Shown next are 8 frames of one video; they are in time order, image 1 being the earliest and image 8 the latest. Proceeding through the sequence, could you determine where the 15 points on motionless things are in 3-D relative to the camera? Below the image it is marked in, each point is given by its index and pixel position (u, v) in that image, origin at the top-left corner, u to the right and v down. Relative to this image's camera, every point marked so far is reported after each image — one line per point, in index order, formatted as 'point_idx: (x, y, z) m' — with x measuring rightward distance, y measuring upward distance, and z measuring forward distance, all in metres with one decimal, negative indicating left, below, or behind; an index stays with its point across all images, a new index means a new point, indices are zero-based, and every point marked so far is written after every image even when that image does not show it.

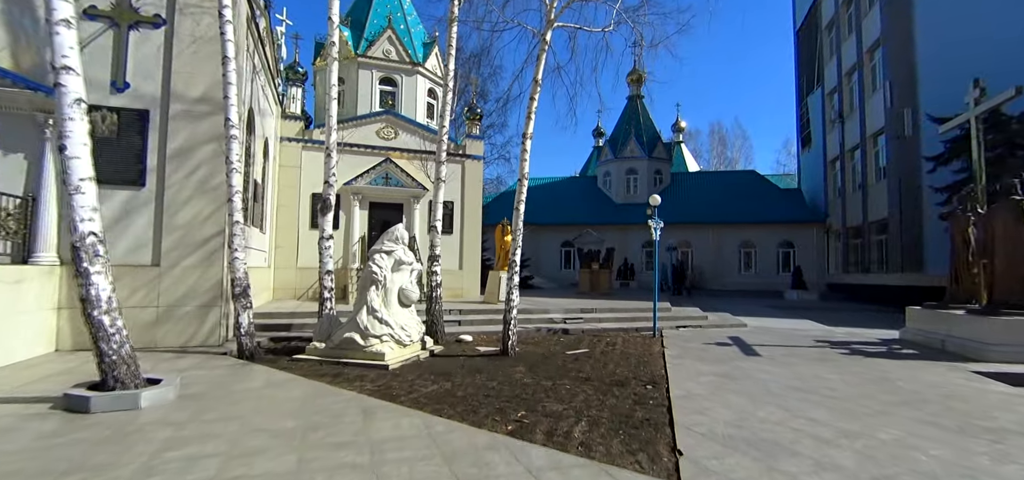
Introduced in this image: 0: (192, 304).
0: (-4.8, -1.0, +7.2) m
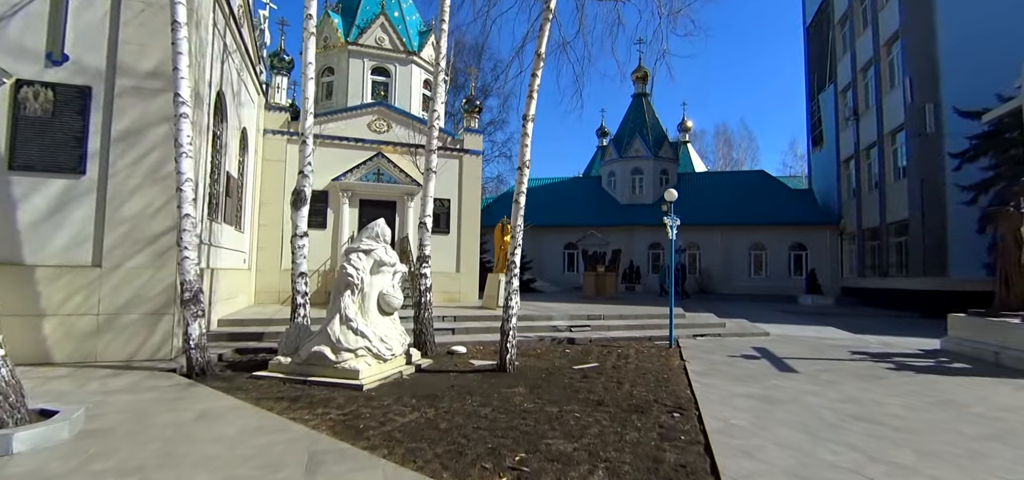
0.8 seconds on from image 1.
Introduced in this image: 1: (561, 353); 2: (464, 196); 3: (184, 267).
0: (-4.8, -0.9, +6.2) m
1: (+0.8, -1.9, +8.1) m
2: (-1.5, +1.4, +15.2) m
3: (-3.9, -0.3, +5.7) m
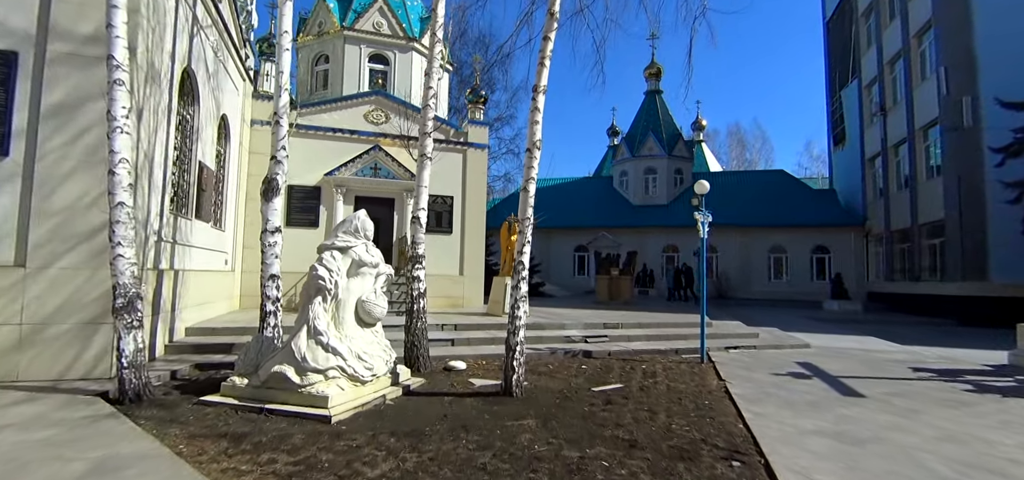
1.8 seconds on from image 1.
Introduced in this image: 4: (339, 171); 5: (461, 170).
0: (-4.8, -0.9, +5.1) m
1: (+1.0, -1.9, +7.0) m
2: (-1.3, +1.4, +14.1) m
3: (-3.8, -0.3, +4.6) m
4: (-4.5, +1.8, +12.3) m
5: (-1.5, +2.1, +14.2) m
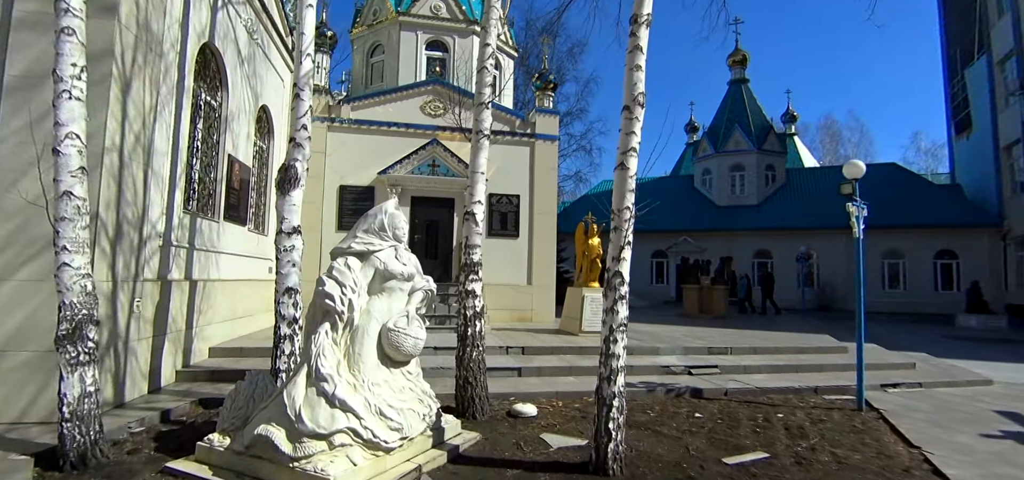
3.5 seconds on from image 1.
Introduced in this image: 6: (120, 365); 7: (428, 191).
0: (-4.0, -0.9, +4.0) m
1: (+1.9, -1.9, +5.0) m
2: (+0.6, +1.3, +12.4) m
3: (-3.2, -0.3, +3.4) m
4: (-2.8, +1.7, +11.1) m
5: (+0.4, +2.0, +12.5) m
6: (-3.7, -1.2, +4.5) m
7: (-2.0, +1.2, +11.5) m
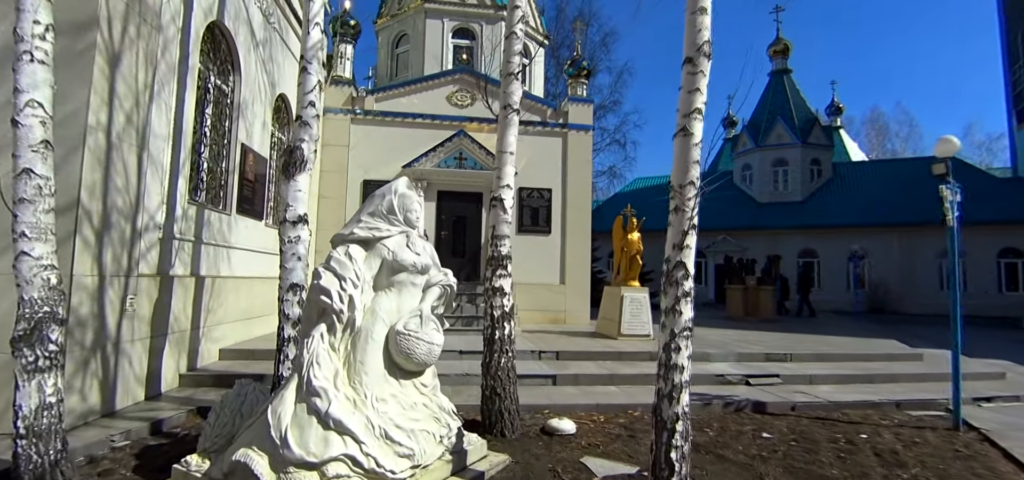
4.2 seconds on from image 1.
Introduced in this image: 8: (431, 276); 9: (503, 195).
0: (-3.8, -0.8, +3.6) m
1: (+2.2, -1.8, +4.2) m
2: (+1.4, +1.4, +11.7) m
3: (-3.0, -0.2, +2.9) m
4: (-2.1, +1.7, +10.6) m
5: (+1.2, +2.1, +11.8) m
6: (-3.4, -1.1, +4.0) m
7: (-1.3, +1.3, +10.9) m
8: (-0.5, -0.2, +3.2) m
9: (-0.1, +0.5, +4.6) m
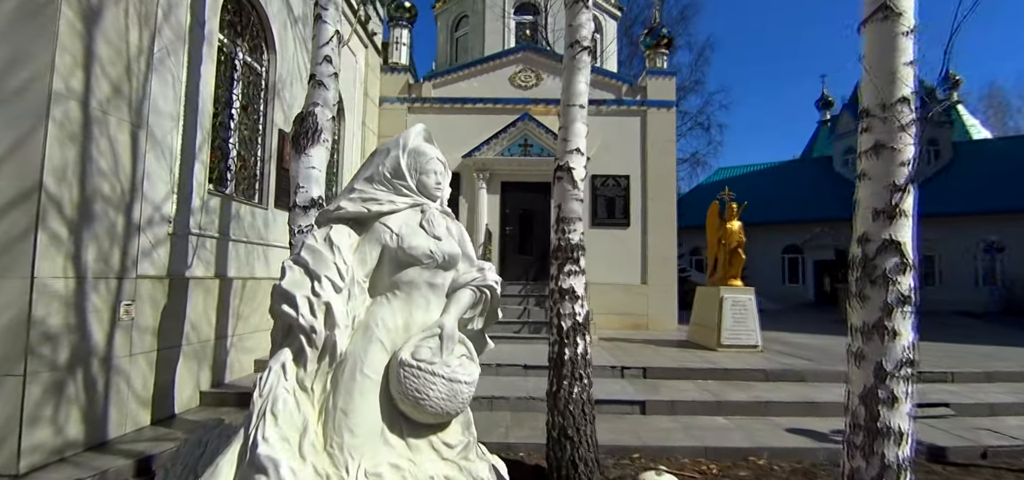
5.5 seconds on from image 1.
0: (-3.4, -0.8, +2.9) m
1: (+2.7, -1.7, +2.7) m
2: (+3.0, +1.5, +10.2) m
3: (-2.7, -0.1, +2.2) m
4: (-0.7, +1.8, +9.6) m
5: (+2.7, +2.2, +10.3) m
6: (-2.9, -1.1, +3.3) m
7: (+0.2, +1.3, +9.8) m
8: (-0.2, -0.1, +2.1) m
9: (+0.4, +0.6, +3.4) m
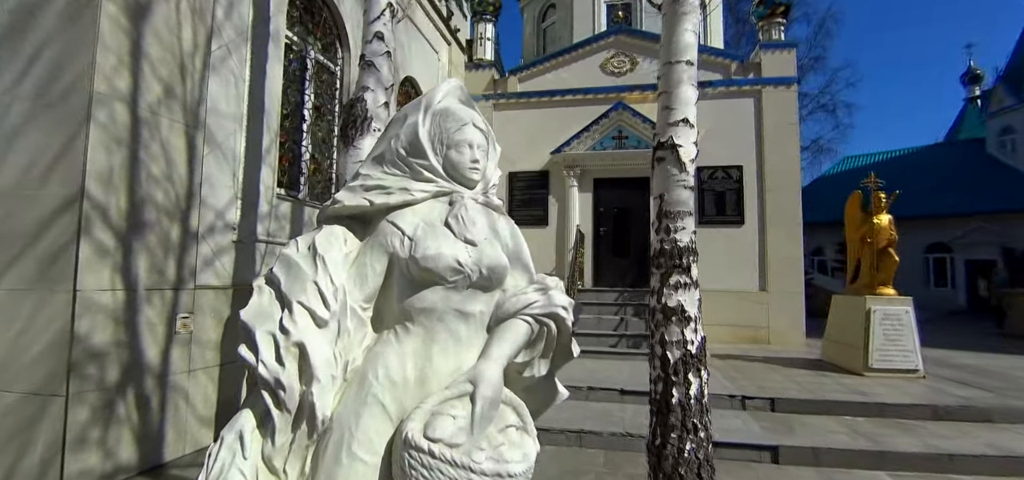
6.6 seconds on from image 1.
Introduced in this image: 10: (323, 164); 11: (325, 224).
0: (-2.9, -0.9, +2.8) m
1: (+3.0, -1.6, +1.4) m
2: (+4.7, +1.5, +8.7) m
3: (-2.4, -0.2, +1.9) m
4: (+1.0, +1.8, +8.9) m
5: (+4.5, +2.2, +8.9) m
6: (-2.4, -1.1, +3.1) m
7: (+1.9, +1.3, +8.9) m
8: (0.0, -0.2, +1.4) m
9: (+0.9, +0.6, +2.5) m
10: (-2.1, +0.8, +5.3) m
11: (-0.6, 0.0, +1.4) m
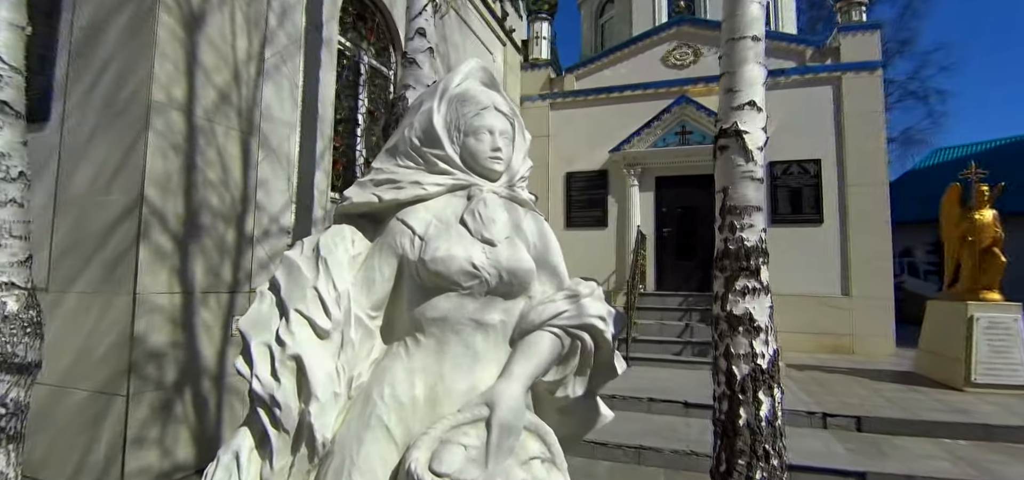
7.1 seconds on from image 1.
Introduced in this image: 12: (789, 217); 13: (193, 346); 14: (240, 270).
0: (-2.6, -0.9, +3.0) m
1: (+3.0, -1.6, +0.8) m
2: (+5.6, +1.5, +7.9) m
3: (-2.2, -0.2, +2.0) m
4: (+2.0, +1.7, +8.5) m
5: (+5.5, +2.2, +8.1) m
6: (-2.0, -1.1, +3.2) m
7: (+2.9, +1.3, +8.4) m
8: (+0.1, -0.1, +1.2) m
9: (+1.1, +0.6, +2.2) m
10: (-1.5, +0.8, +5.3) m
11: (-0.5, 0.0, +1.2) m
12: (+4.8, +0.4, +8.2) m
13: (-2.1, -0.7, +3.1) m
14: (-2.0, -0.2, +3.5) m
